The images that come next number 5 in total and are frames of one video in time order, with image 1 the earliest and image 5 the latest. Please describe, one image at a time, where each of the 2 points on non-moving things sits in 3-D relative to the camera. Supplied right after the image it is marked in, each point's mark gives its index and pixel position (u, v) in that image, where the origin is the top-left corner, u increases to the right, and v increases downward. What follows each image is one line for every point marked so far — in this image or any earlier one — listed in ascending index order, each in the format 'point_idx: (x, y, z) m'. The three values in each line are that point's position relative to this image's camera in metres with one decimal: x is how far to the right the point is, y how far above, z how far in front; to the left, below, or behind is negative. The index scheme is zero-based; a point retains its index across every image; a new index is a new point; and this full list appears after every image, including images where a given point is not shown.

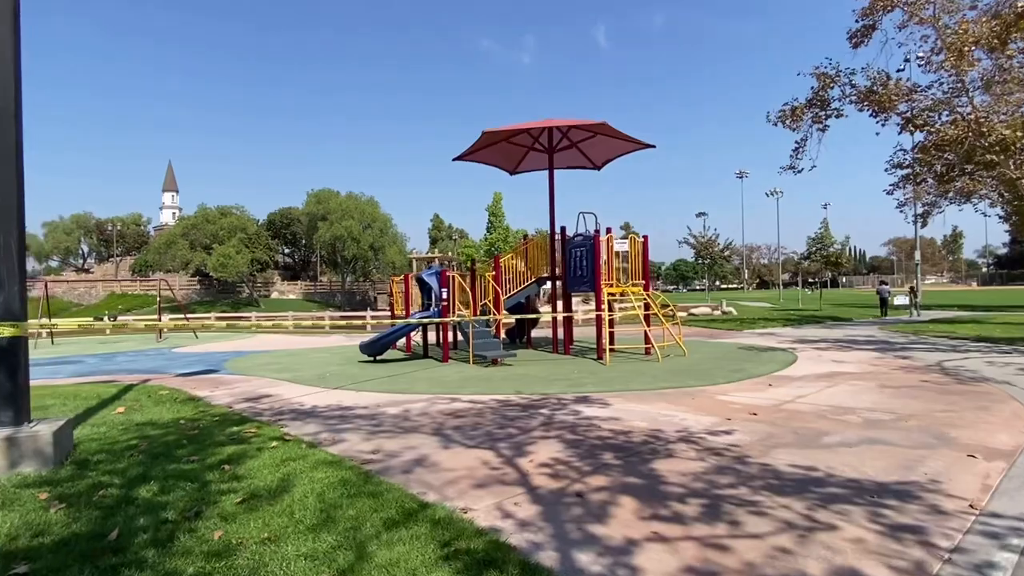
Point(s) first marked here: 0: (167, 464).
0: (-3.7, -1.9, +6.4) m
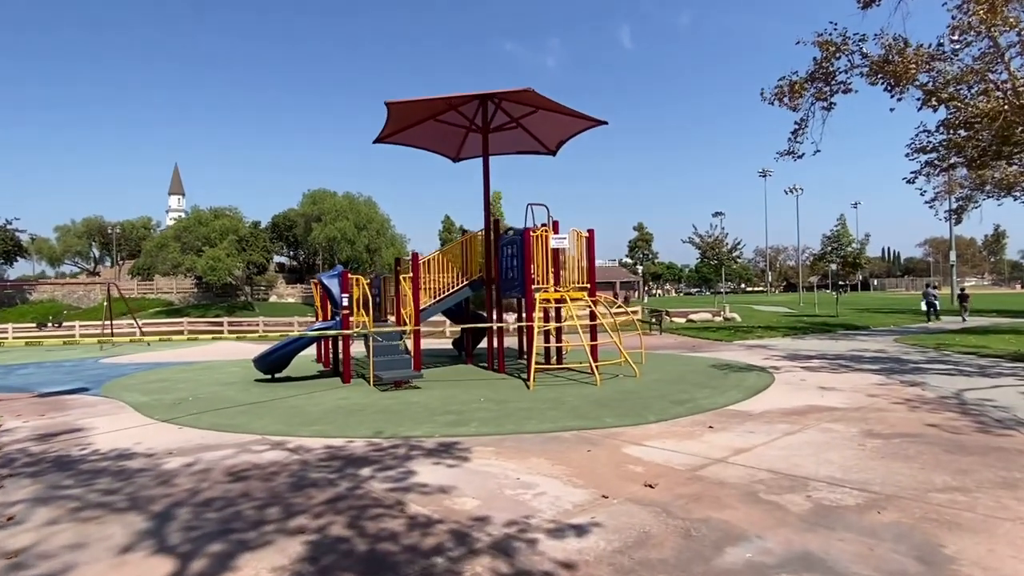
0: (-5.7, -2.0, +4.0) m
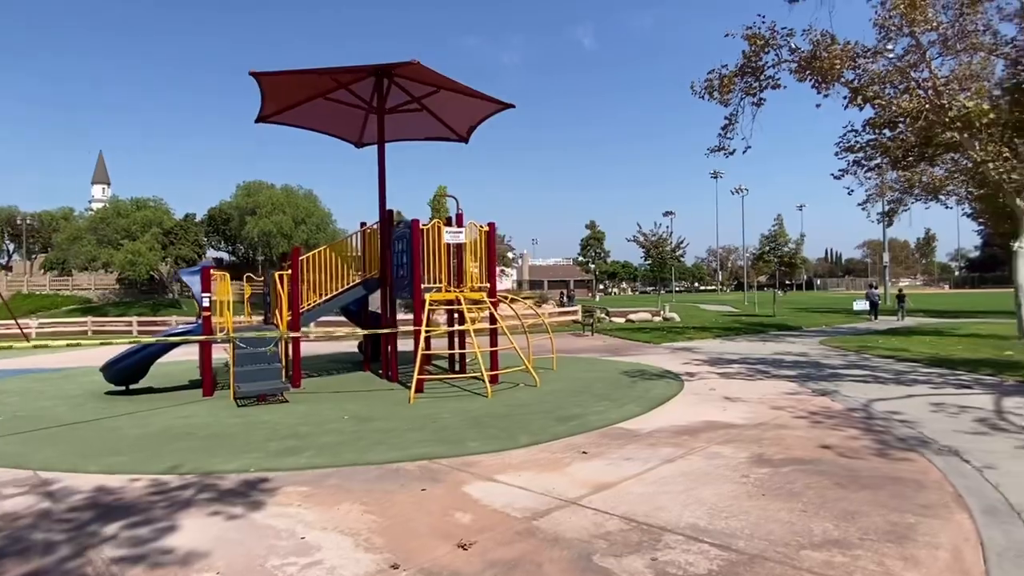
0: (-7.2, -1.9, +2.3) m
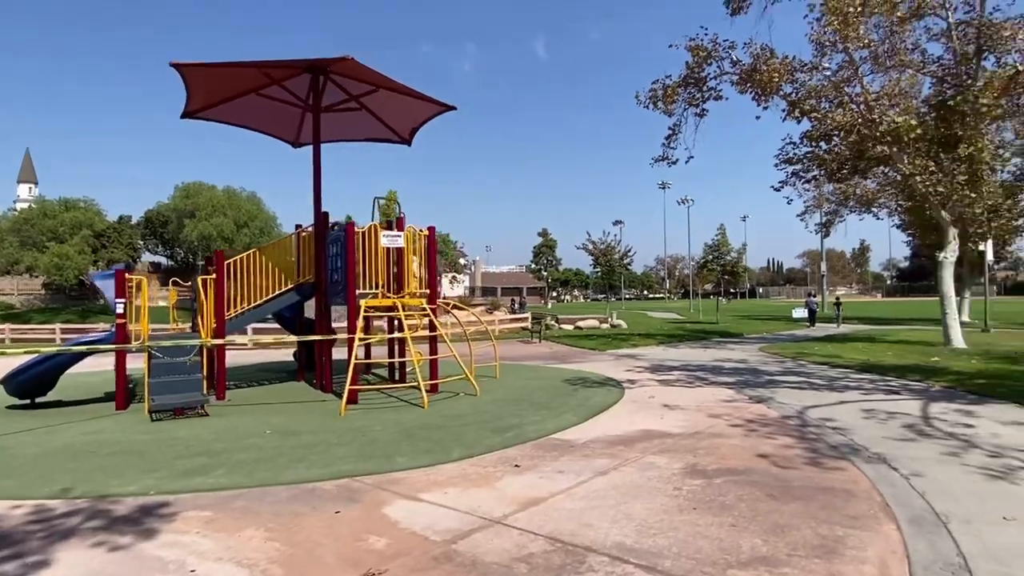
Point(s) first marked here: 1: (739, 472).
0: (-7.6, -1.9, +1.5) m
1: (+2.2, -1.7, +5.7) m
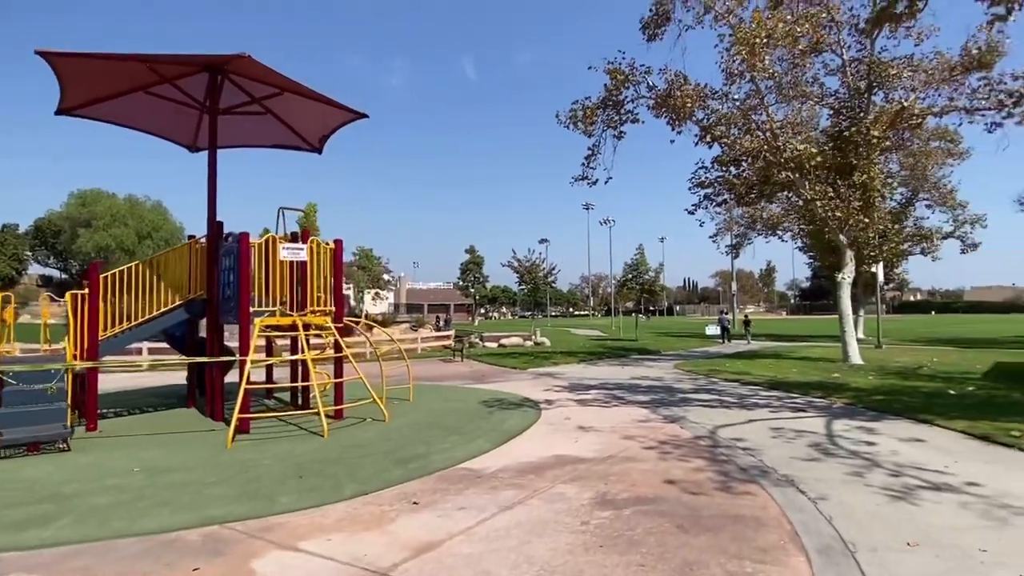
0: (-7.9, -1.9, +0.1) m
1: (+1.3, -1.9, +5.4) m
